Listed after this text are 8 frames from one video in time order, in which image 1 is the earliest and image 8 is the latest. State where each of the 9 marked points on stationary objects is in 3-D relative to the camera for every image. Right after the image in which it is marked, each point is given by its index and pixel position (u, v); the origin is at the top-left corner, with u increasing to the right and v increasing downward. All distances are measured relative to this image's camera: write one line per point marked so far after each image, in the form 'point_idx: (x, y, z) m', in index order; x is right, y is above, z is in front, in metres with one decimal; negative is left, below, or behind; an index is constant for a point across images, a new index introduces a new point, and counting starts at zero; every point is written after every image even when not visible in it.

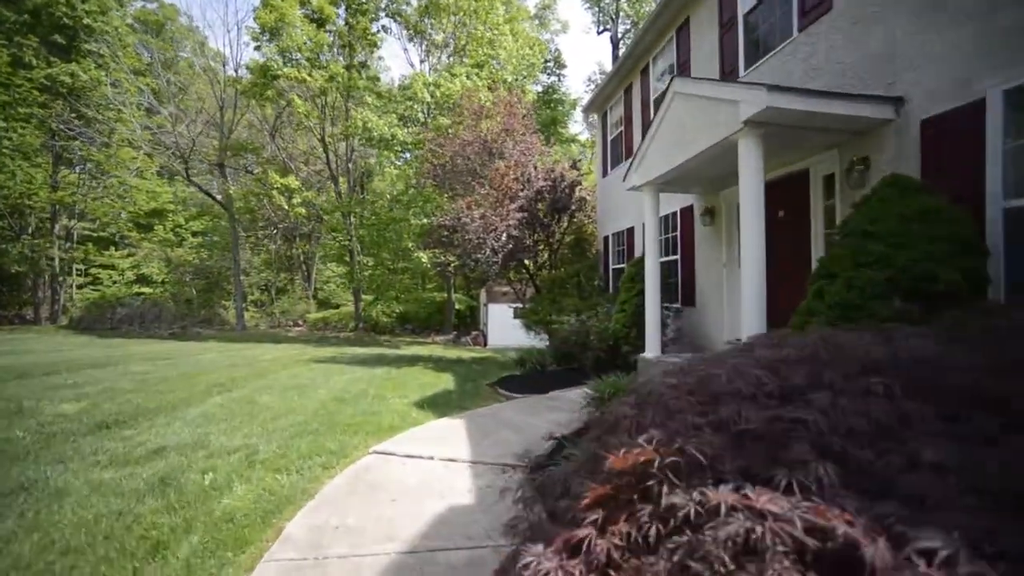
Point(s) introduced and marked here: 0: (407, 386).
0: (-1.9, -1.8, +7.5) m
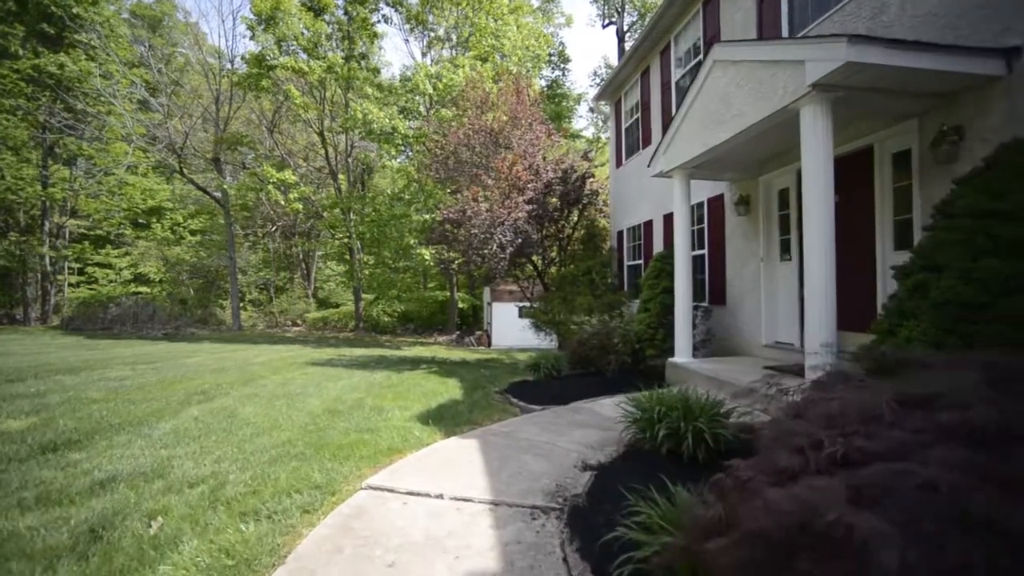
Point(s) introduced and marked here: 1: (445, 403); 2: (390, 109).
0: (-1.7, -1.8, +6.8) m
1: (-1.0, -1.7, +6.0) m
2: (-6.0, +8.7, +20.2) m
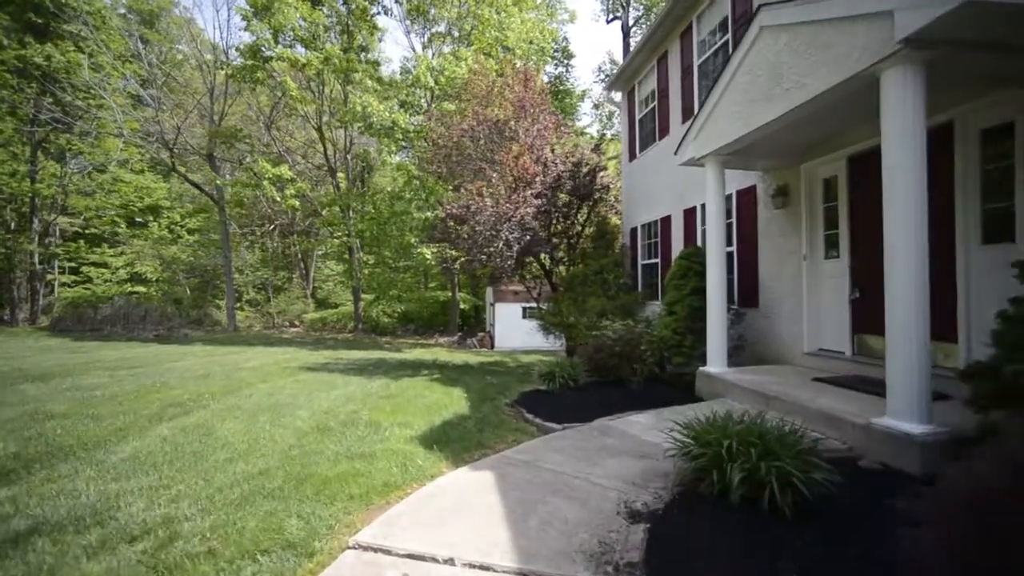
0: (-1.5, -1.8, +6.1) m
1: (-0.8, -1.7, +5.4) m
2: (-5.8, +8.7, +19.5) m
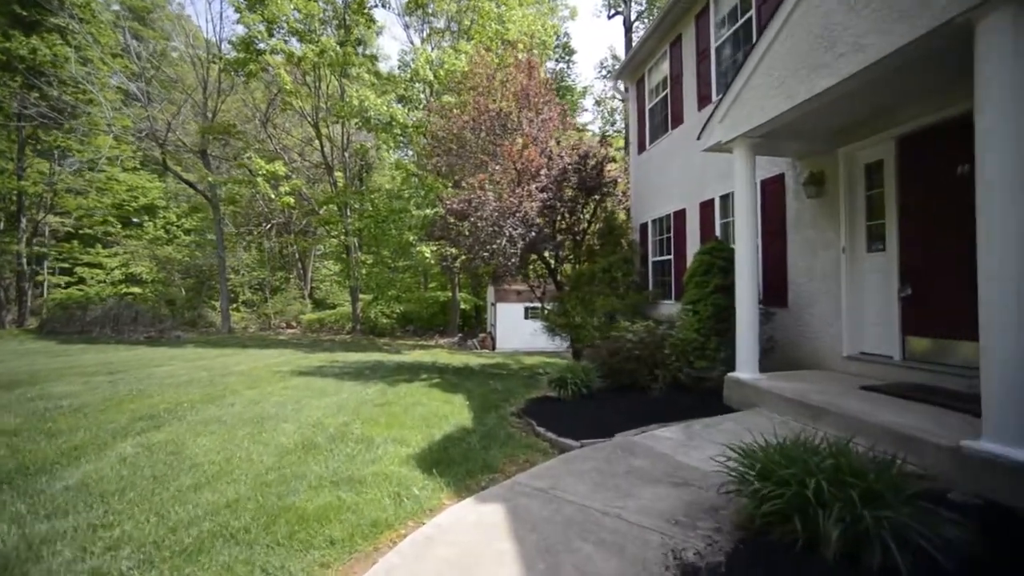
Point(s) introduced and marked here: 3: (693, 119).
0: (-1.4, -1.8, +5.5) m
1: (-0.7, -1.7, +4.8) m
2: (-5.7, +8.7, +18.9) m
3: (+3.9, +3.6, +8.8) m
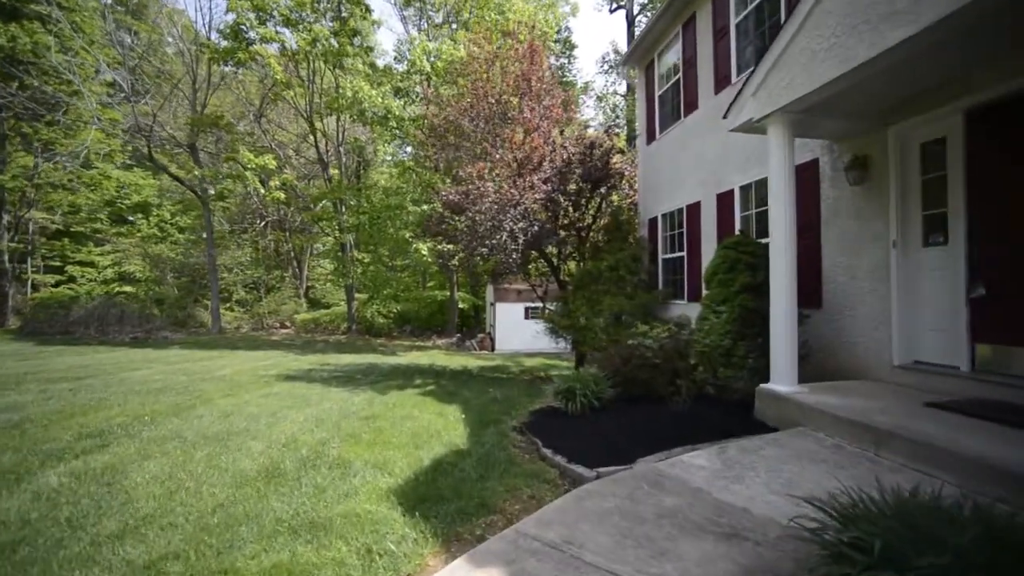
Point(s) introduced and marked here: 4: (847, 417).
0: (-1.4, -1.7, +4.9) m
1: (-0.7, -1.7, +4.1) m
2: (-5.7, +8.8, +18.2) m
3: (+3.9, +3.6, +8.1) m
4: (+3.0, -1.1, +3.6) m
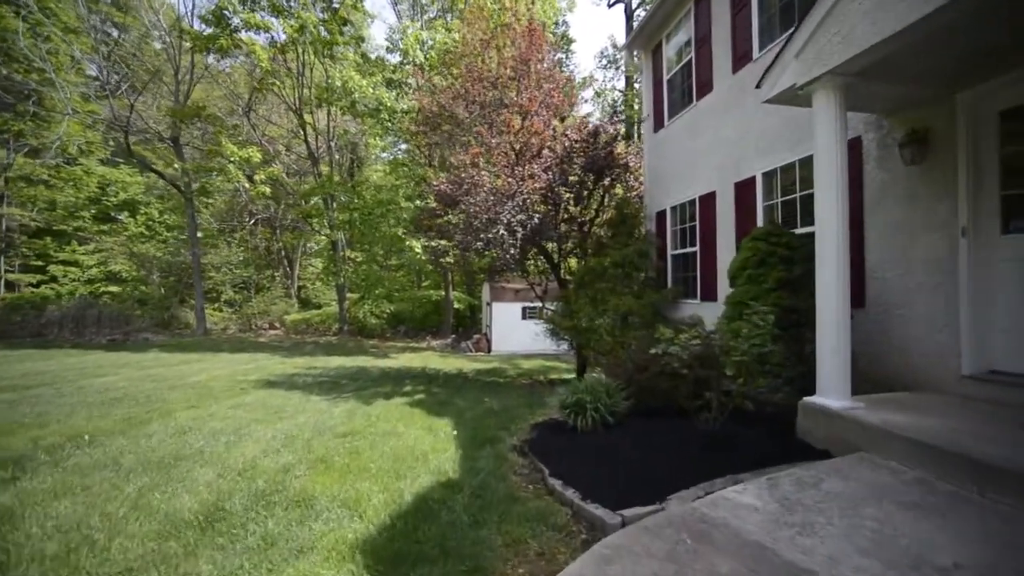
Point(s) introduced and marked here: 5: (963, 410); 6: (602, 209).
0: (-1.4, -1.7, +4.1) m
1: (-0.7, -1.6, +3.3) m
2: (-5.8, +8.8, +17.4) m
3: (+3.9, +3.7, +7.4) m
4: (+3.0, -1.1, +2.9) m
5: (+3.9, -1.0, +3.5) m
6: (+2.2, +1.9, +10.0) m
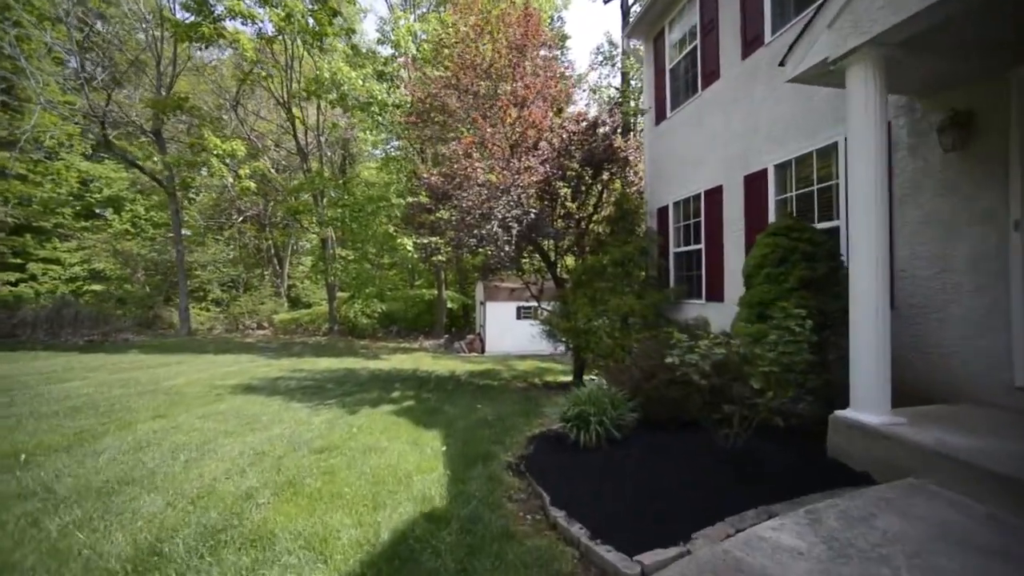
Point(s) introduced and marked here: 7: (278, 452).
0: (-1.5, -1.7, +3.6) m
1: (-0.7, -1.6, +2.9) m
2: (-6.1, +8.8, +16.8) m
3: (+3.8, +3.7, +7.0) m
4: (+2.9, -1.1, +2.5) m
5: (+3.8, -1.0, +3.1) m
6: (+2.1, +2.0, +9.6) m
7: (-2.6, -1.8, +4.5) m
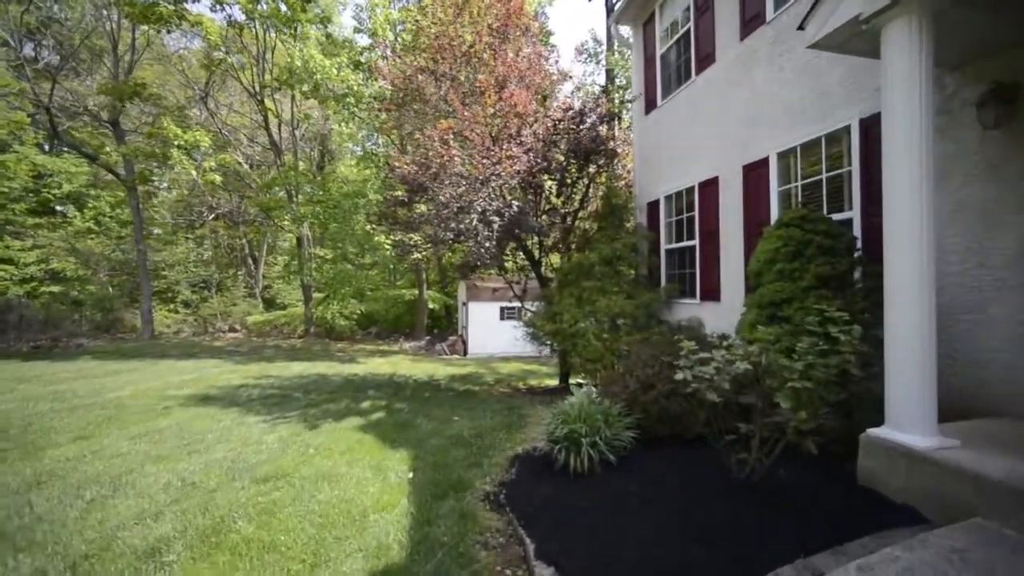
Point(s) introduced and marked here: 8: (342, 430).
0: (-1.6, -1.7, +2.9) m
1: (-0.8, -1.6, +2.2) m
2: (-6.7, +8.8, +15.9) m
3: (+3.5, +3.7, +6.5) m
4: (+2.8, -1.1, +1.9) m
5: (+3.7, -1.0, +2.6) m
6: (+1.7, +2.0, +9.0) m
7: (-2.8, -1.8, +3.8) m
8: (-2.3, -1.9, +5.6) m
